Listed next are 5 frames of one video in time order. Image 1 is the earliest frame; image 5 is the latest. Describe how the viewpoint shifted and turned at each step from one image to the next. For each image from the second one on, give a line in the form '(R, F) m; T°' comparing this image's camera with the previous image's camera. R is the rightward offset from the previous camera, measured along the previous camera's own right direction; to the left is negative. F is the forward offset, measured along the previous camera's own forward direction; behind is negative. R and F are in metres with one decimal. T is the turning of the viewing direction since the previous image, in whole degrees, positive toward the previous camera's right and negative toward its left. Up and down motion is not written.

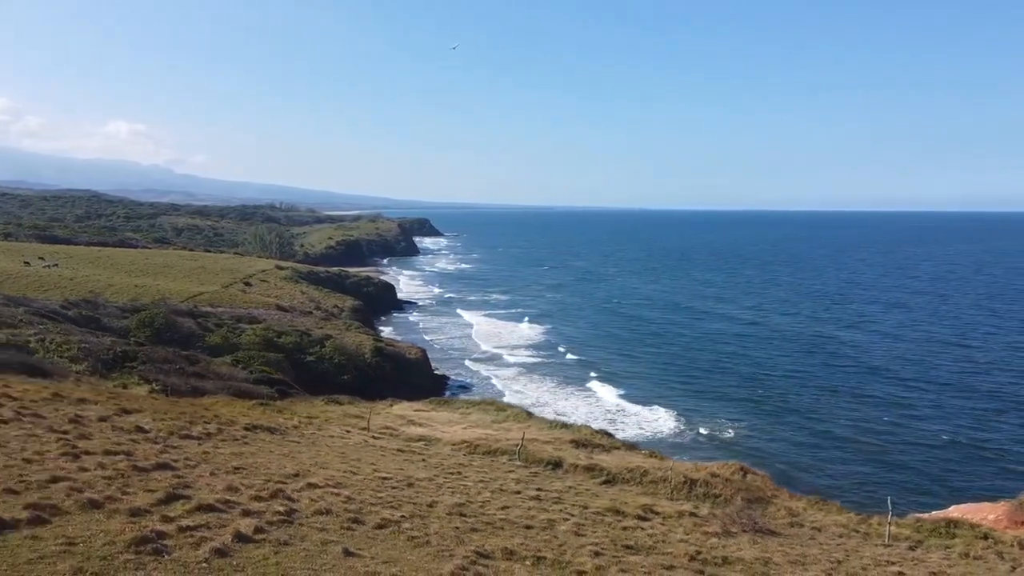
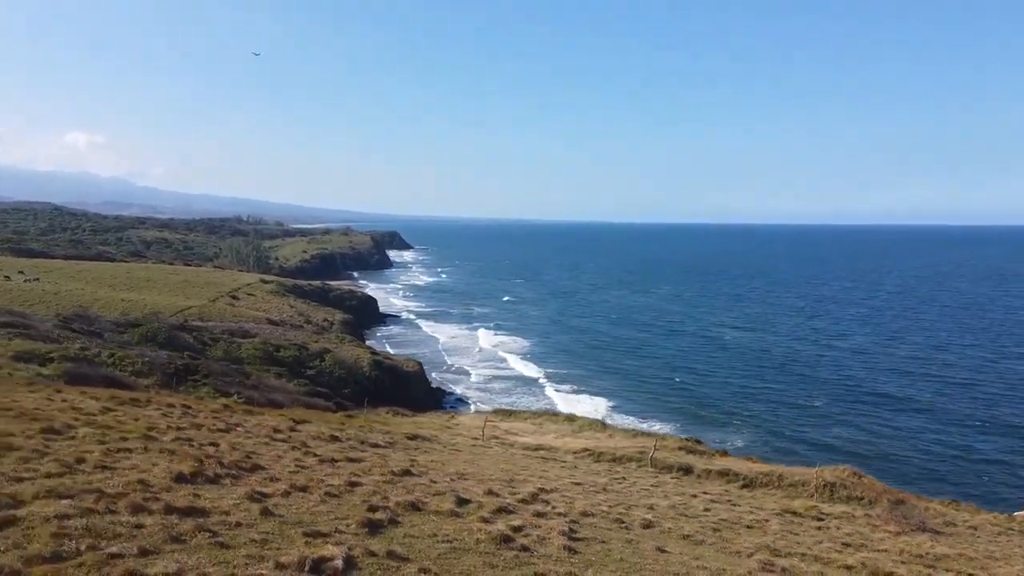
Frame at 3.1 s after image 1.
(-5.8, -0.5) m; +2°
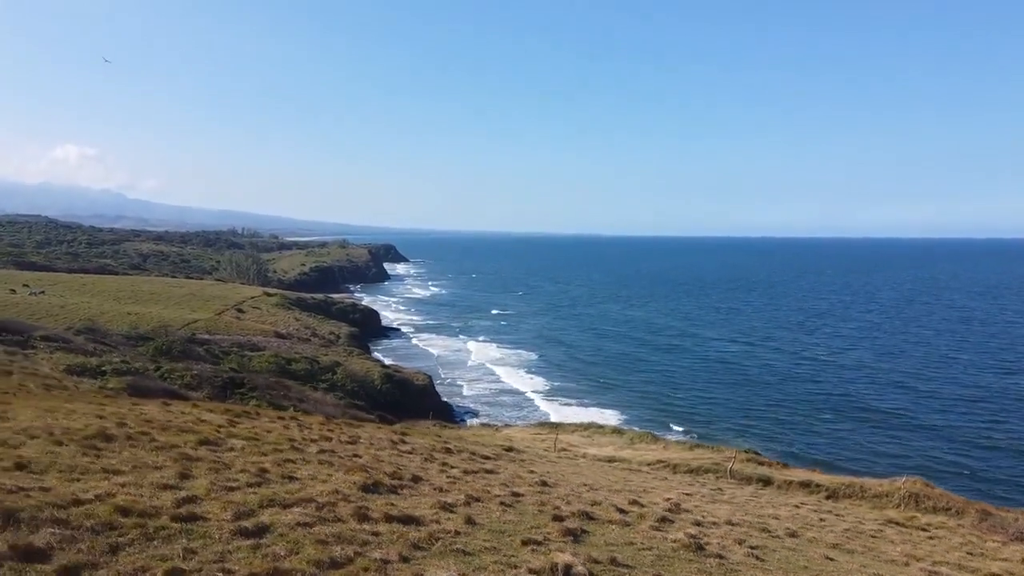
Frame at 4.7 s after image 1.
(-3.1, -0.3) m; 0°
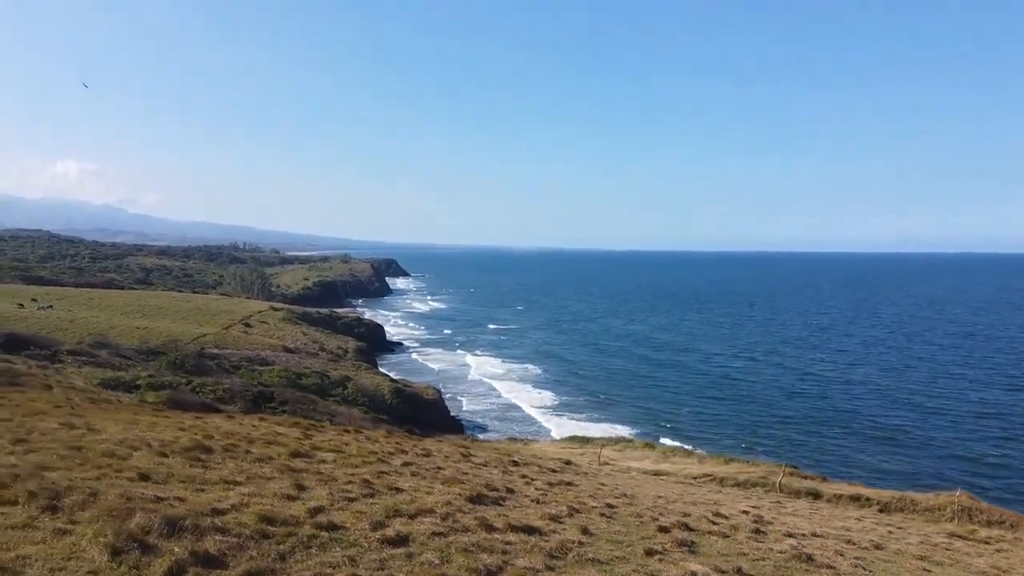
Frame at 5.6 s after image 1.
(-1.8, -0.3) m; 0°
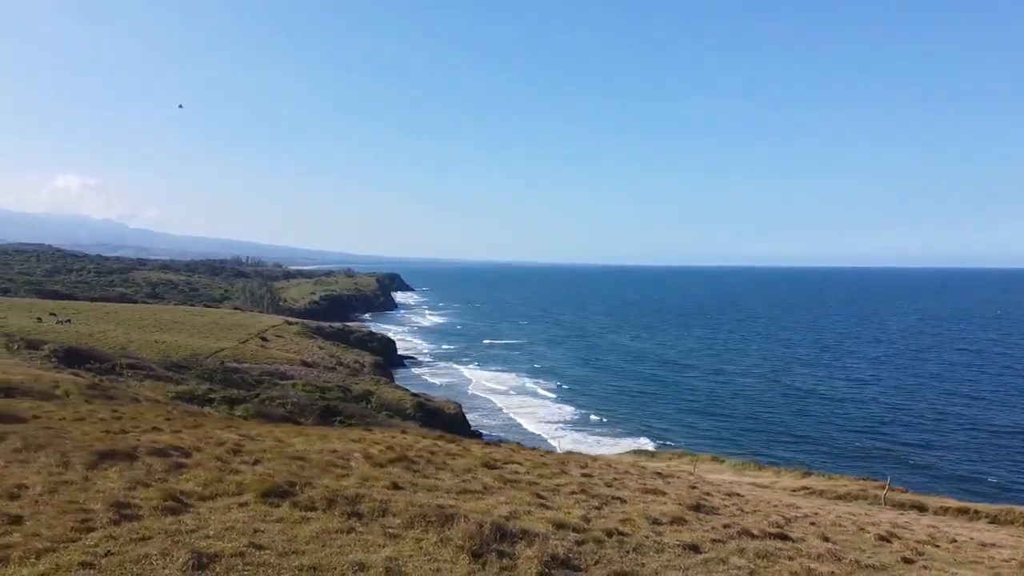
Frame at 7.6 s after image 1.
(-3.9, -0.5) m; -1°
